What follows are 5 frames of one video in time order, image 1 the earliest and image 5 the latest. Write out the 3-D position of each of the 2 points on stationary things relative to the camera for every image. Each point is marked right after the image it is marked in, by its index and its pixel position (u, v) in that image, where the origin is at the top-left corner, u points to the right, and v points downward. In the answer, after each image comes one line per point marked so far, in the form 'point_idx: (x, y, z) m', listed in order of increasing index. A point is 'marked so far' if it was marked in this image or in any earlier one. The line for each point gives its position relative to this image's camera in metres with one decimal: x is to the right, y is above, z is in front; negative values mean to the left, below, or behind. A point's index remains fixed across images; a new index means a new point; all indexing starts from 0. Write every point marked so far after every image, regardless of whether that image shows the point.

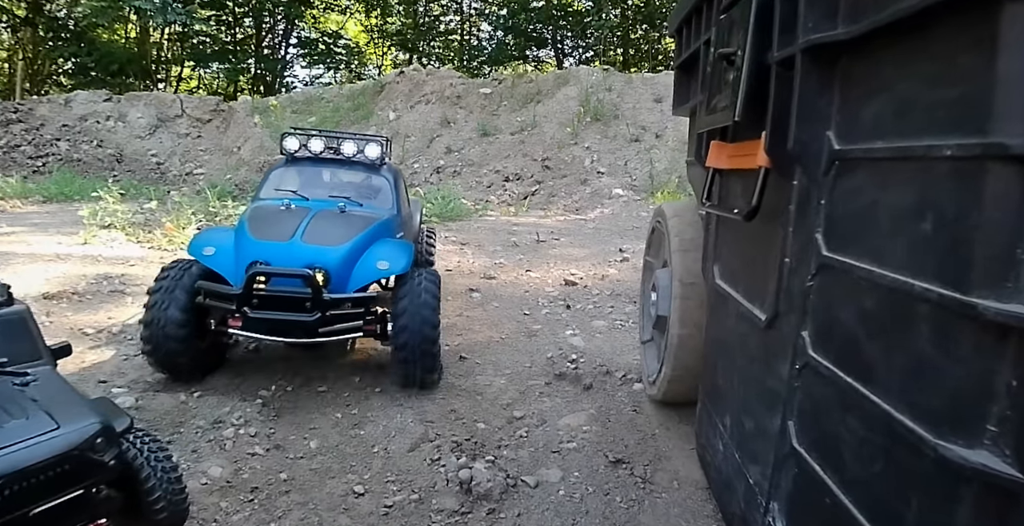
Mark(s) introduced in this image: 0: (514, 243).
0: (-0.1, +0.3, +9.4) m
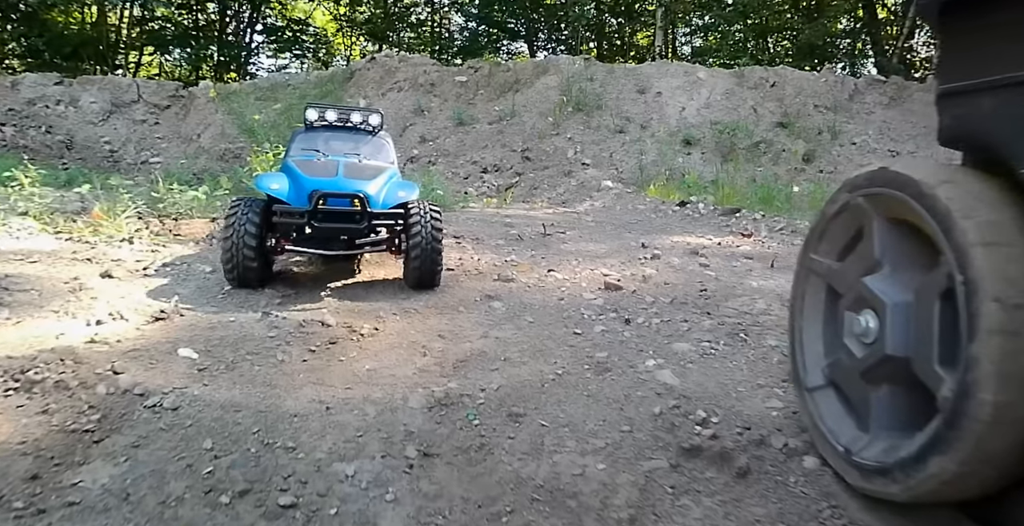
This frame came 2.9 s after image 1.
0: (-0.1, +0.3, +8.0) m
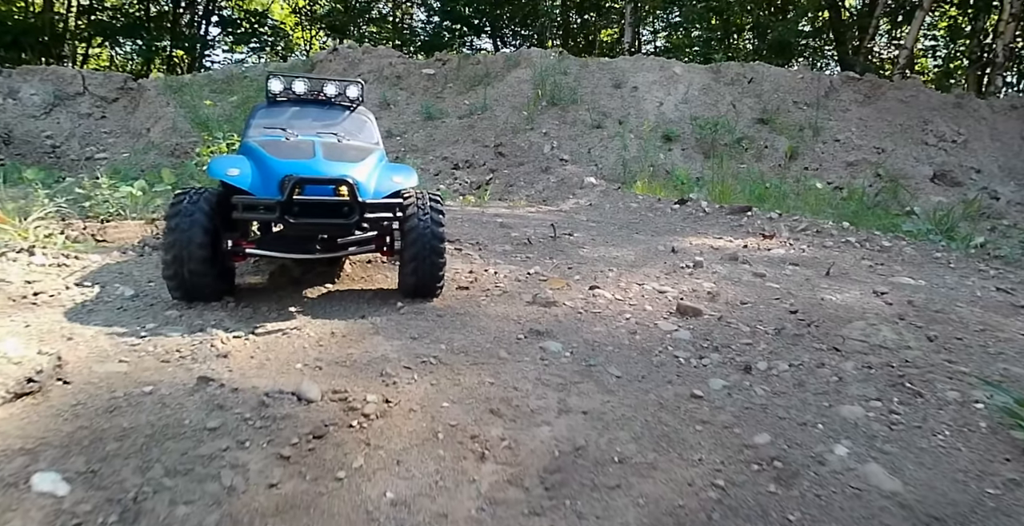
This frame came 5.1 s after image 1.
0: (0.0, +0.3, +6.7) m
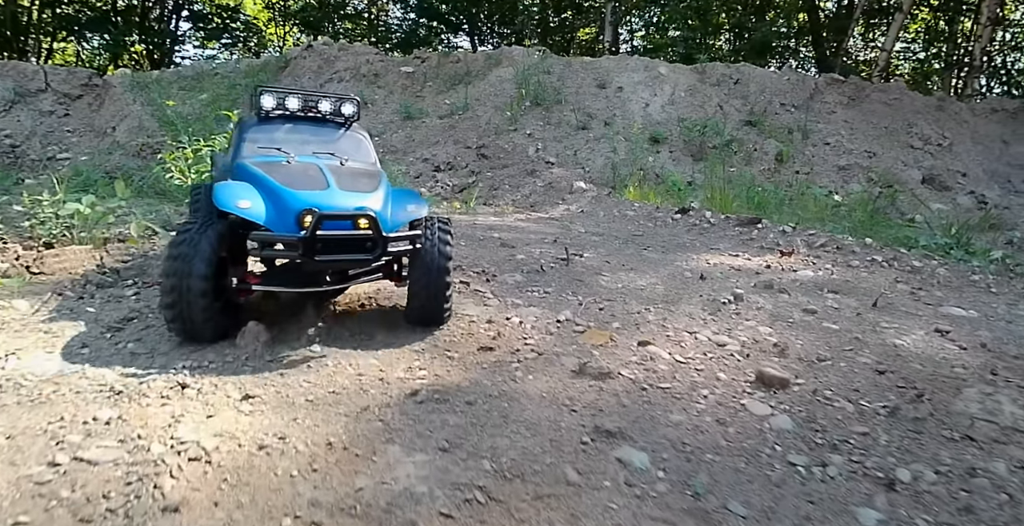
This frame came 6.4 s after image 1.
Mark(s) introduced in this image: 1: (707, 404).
0: (0.0, 0.0, +5.9) m
1: (+0.7, -0.5, +2.7) m
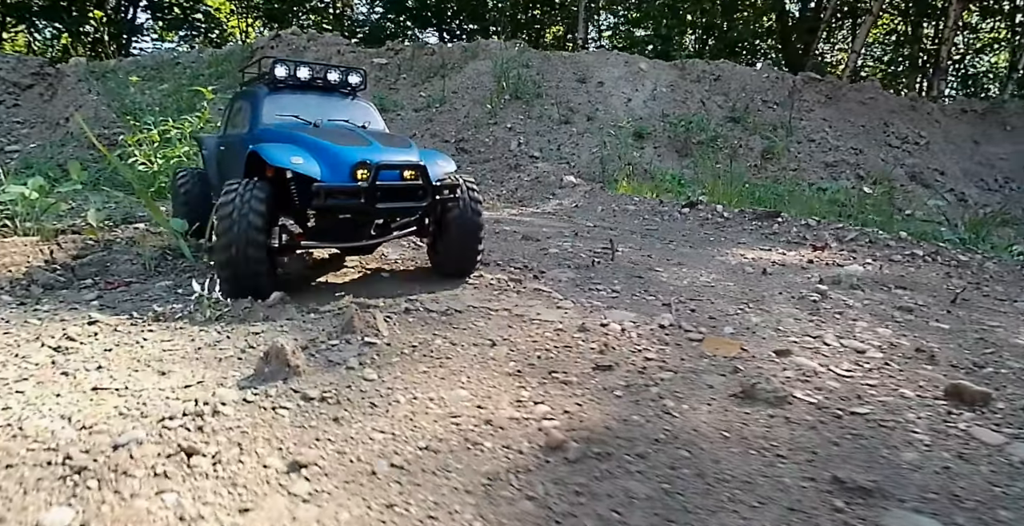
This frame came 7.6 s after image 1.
0: (+0.3, +0.1, +5.1) m
1: (+1.1, -0.5, +1.9) m
